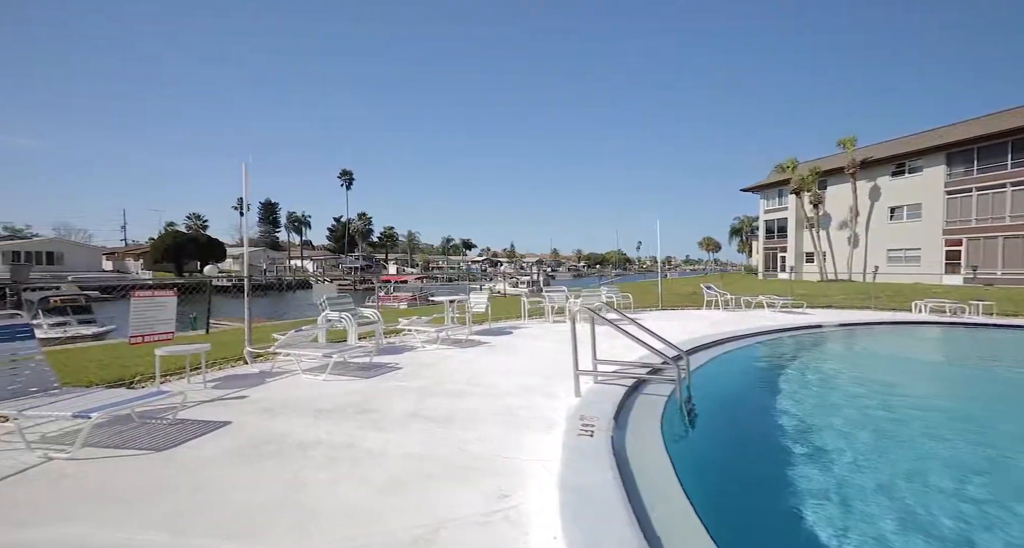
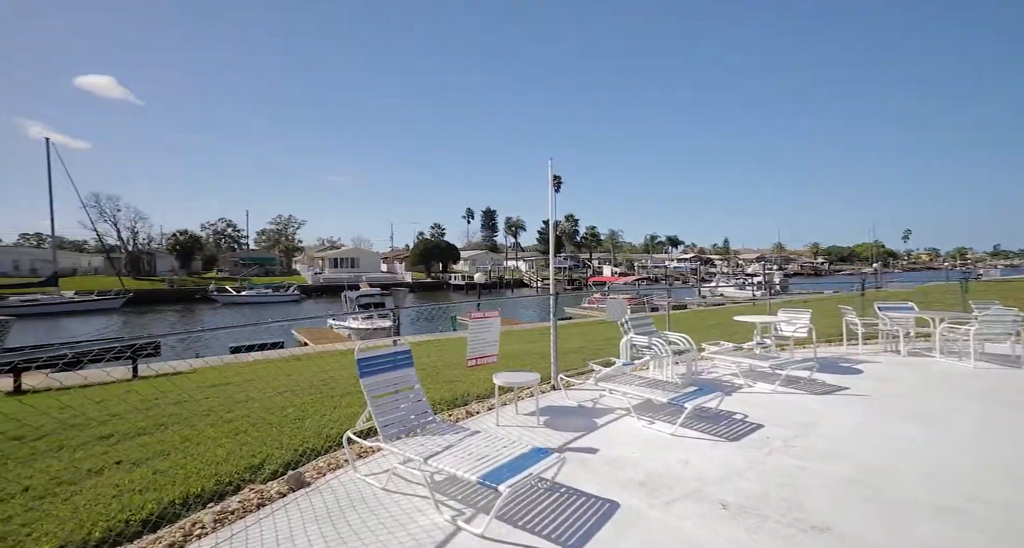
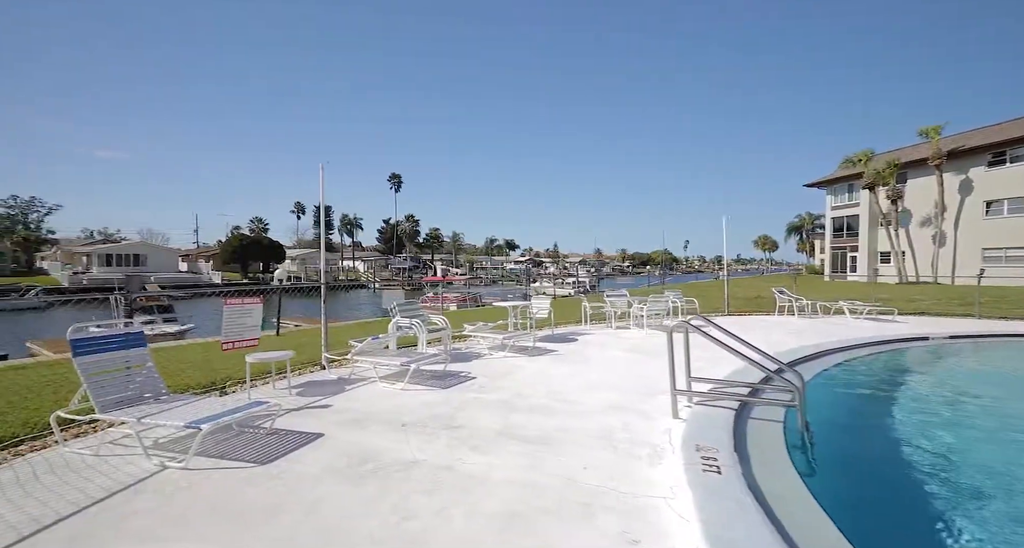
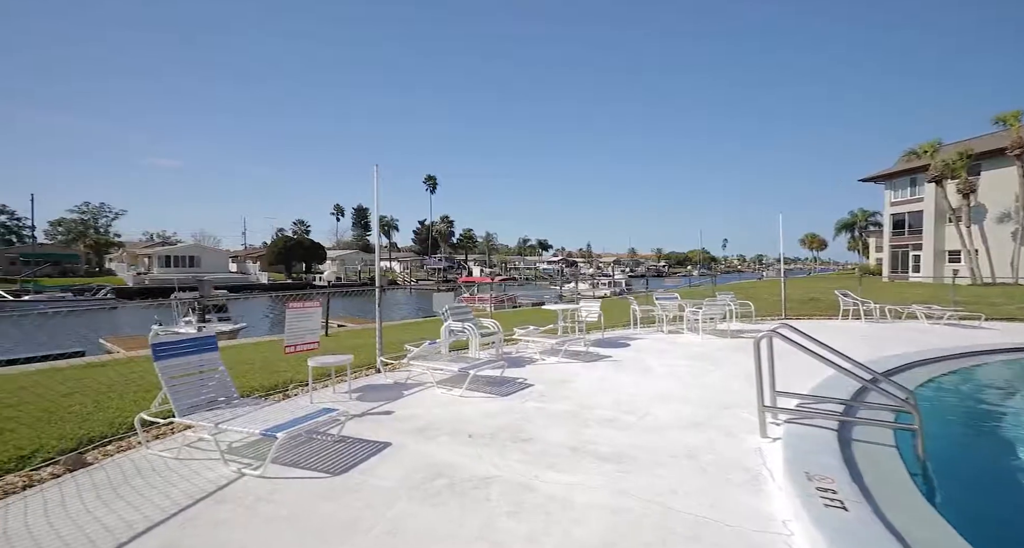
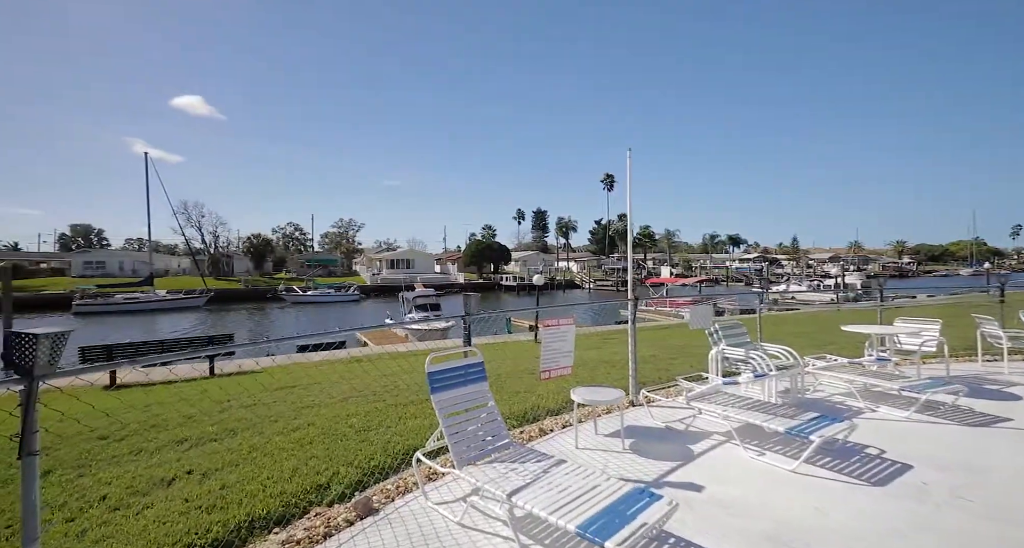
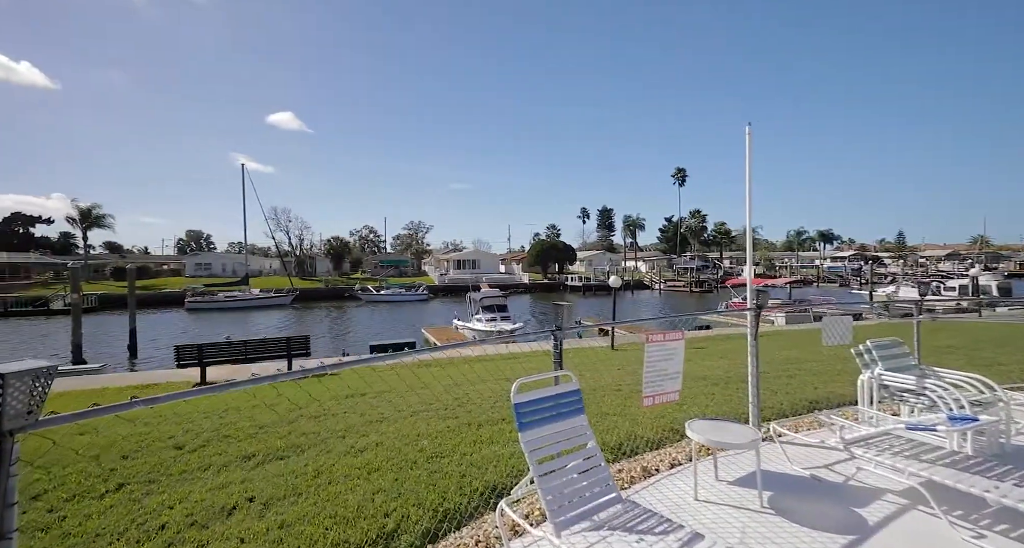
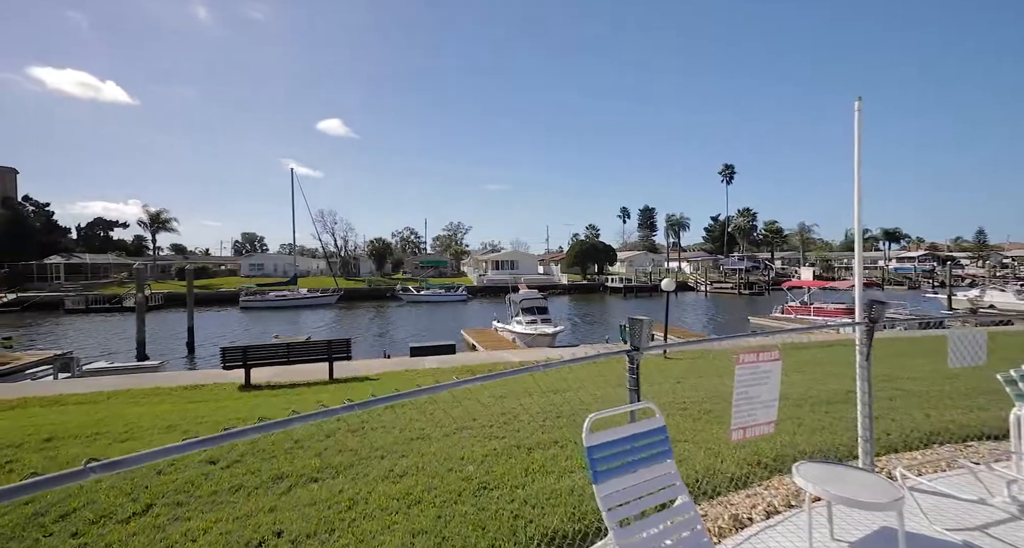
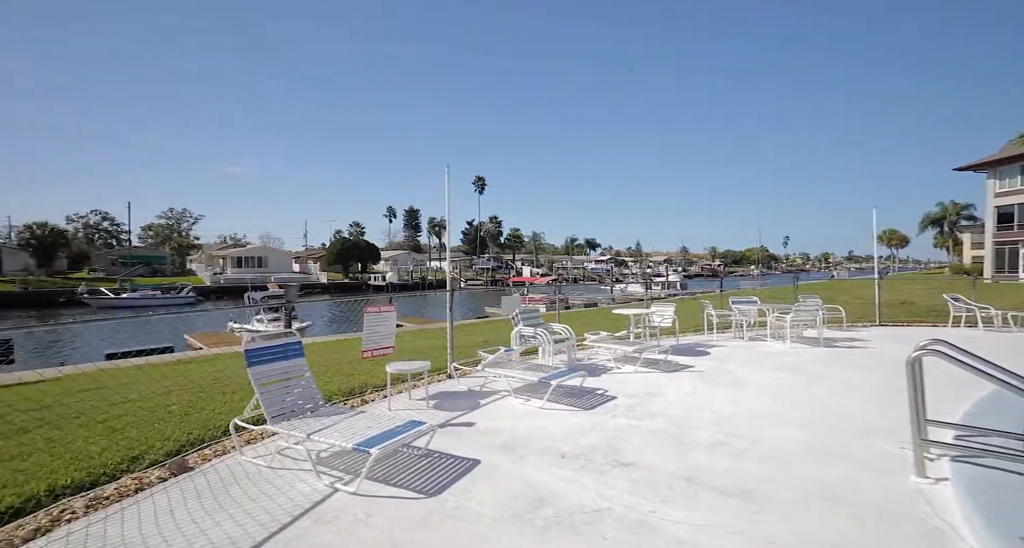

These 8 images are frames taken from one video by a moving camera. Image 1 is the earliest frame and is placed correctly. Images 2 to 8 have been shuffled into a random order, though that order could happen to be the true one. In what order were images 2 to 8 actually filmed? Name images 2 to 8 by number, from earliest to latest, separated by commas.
3, 4, 8, 2, 5, 6, 7
